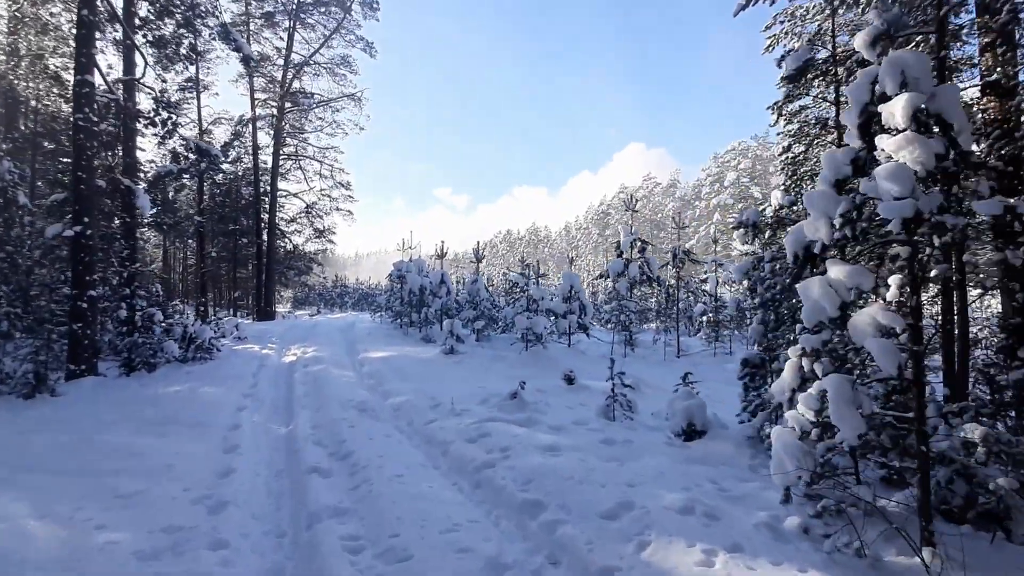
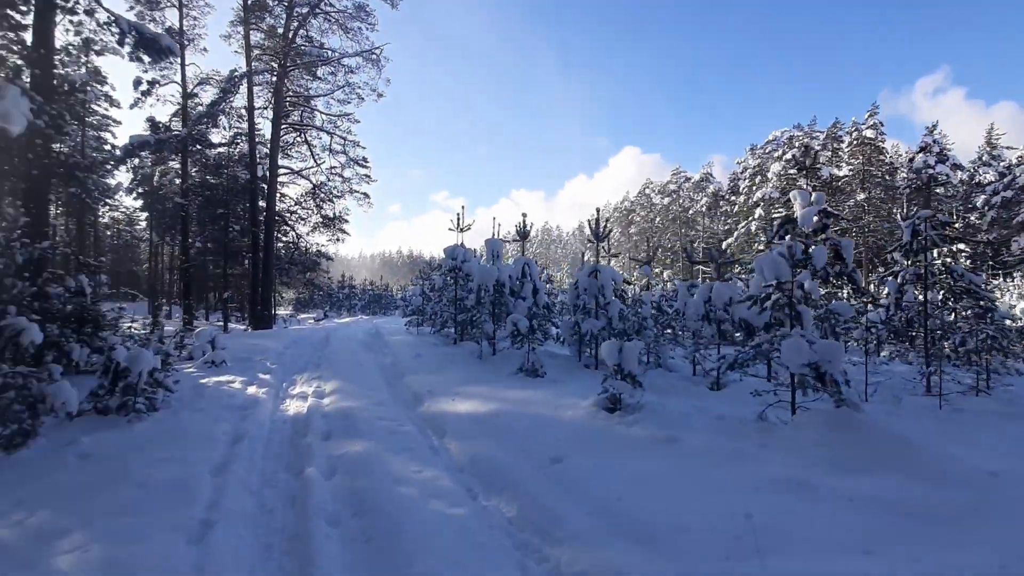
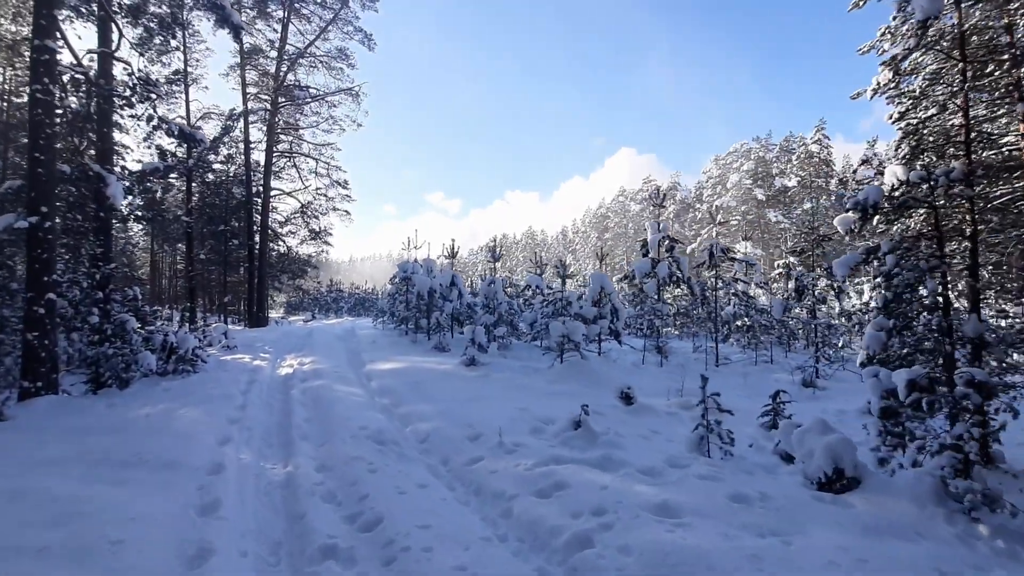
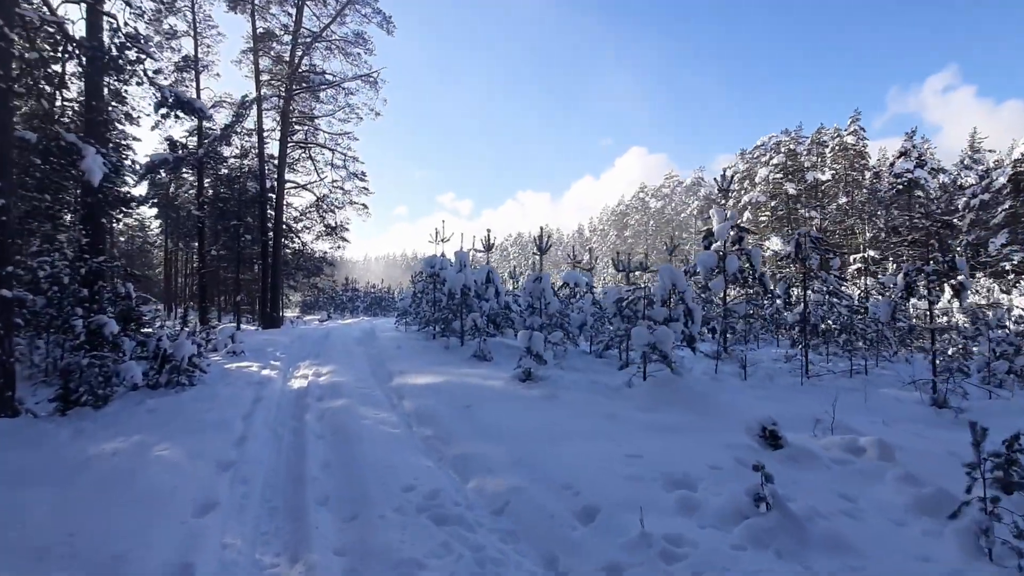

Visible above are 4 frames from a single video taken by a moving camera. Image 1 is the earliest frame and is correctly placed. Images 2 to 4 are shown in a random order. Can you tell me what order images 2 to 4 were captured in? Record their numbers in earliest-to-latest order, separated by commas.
3, 4, 2
